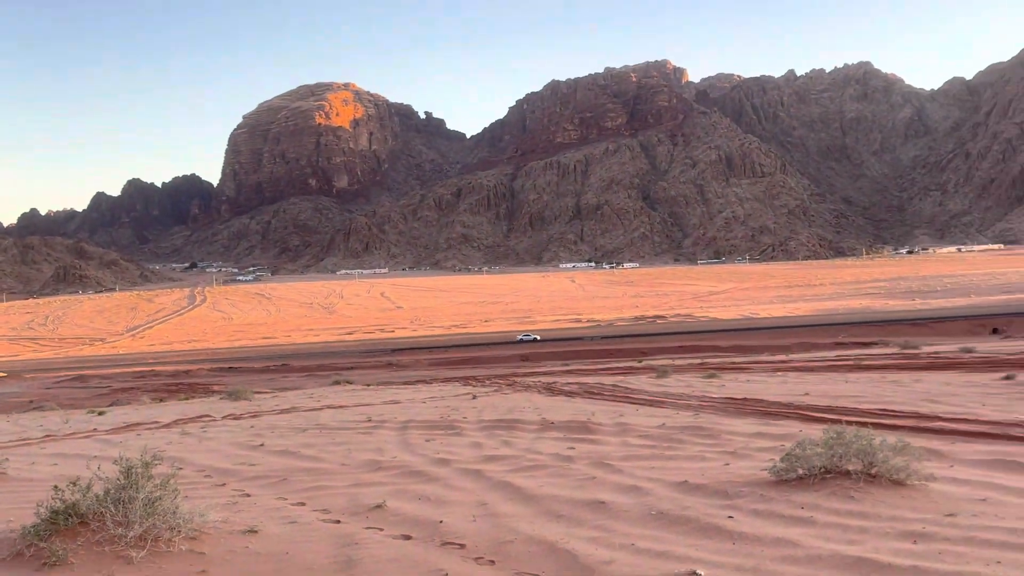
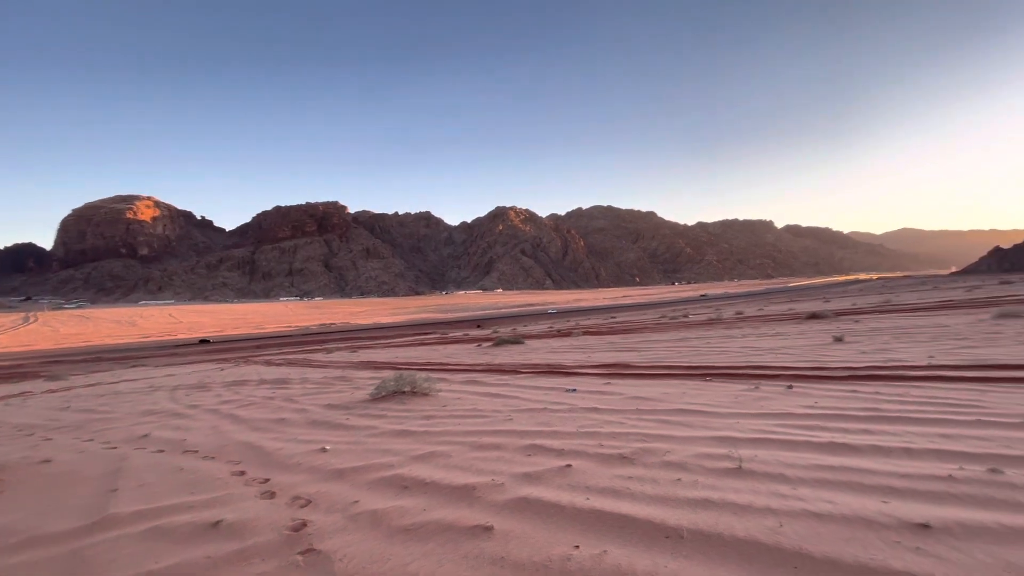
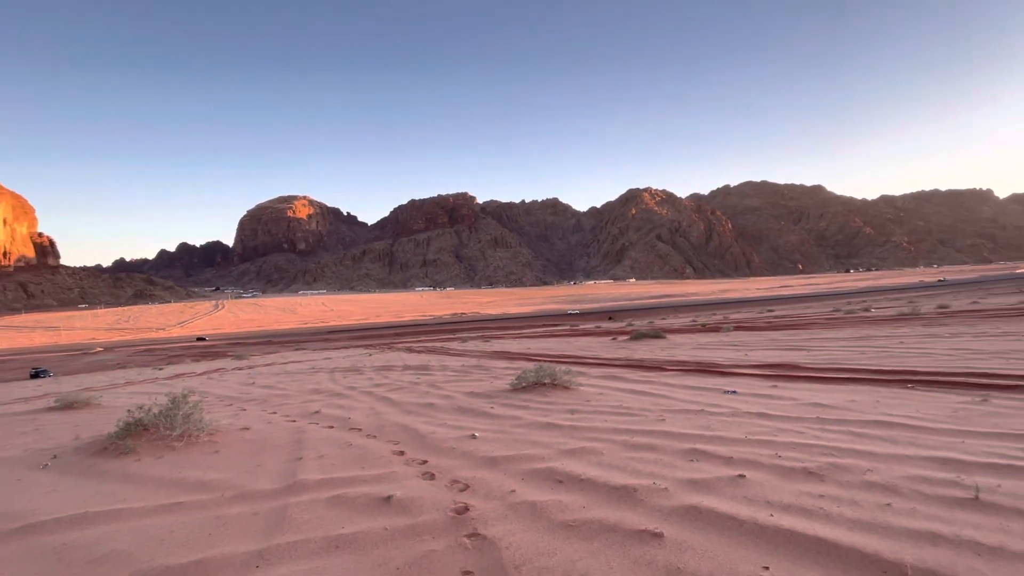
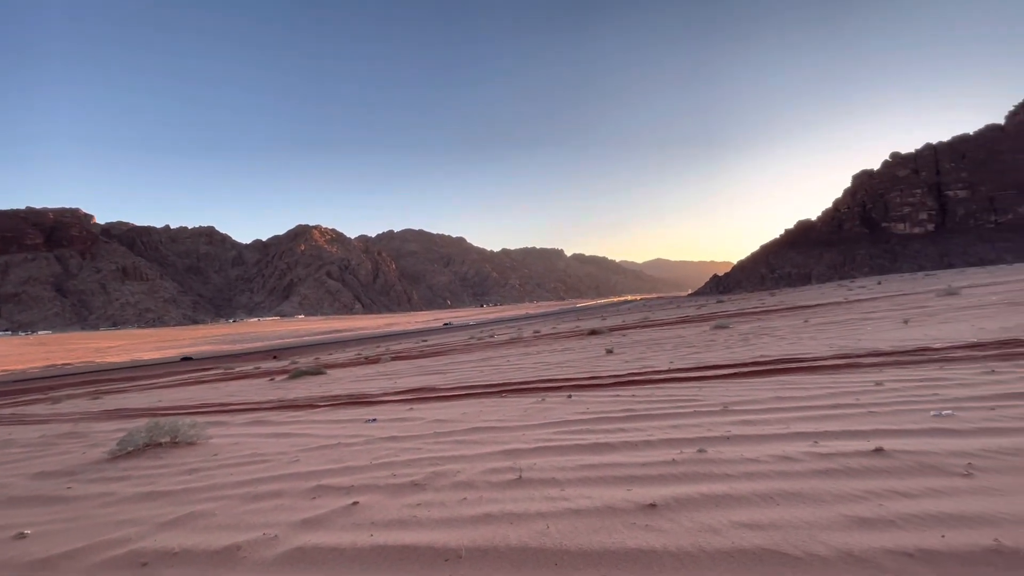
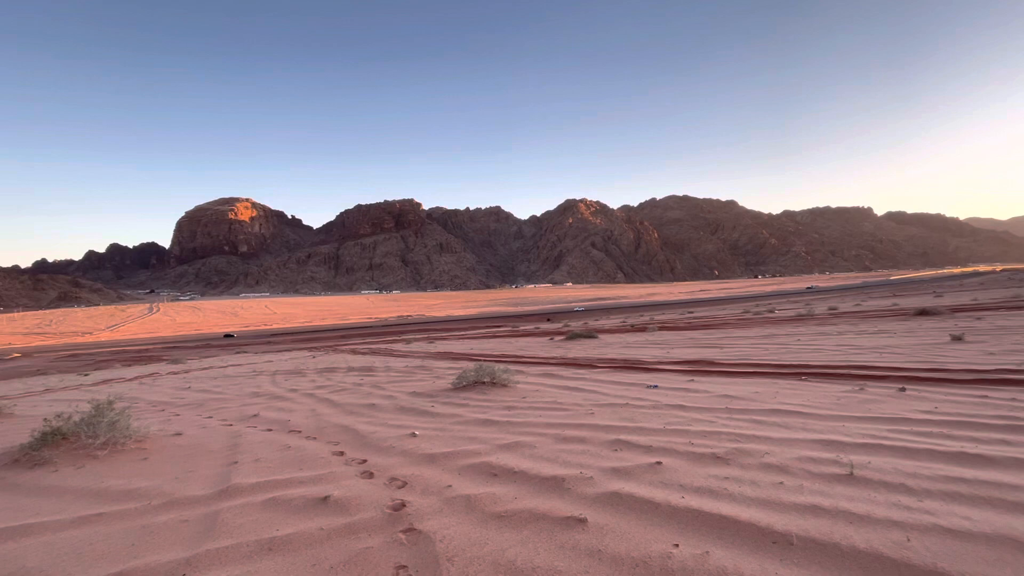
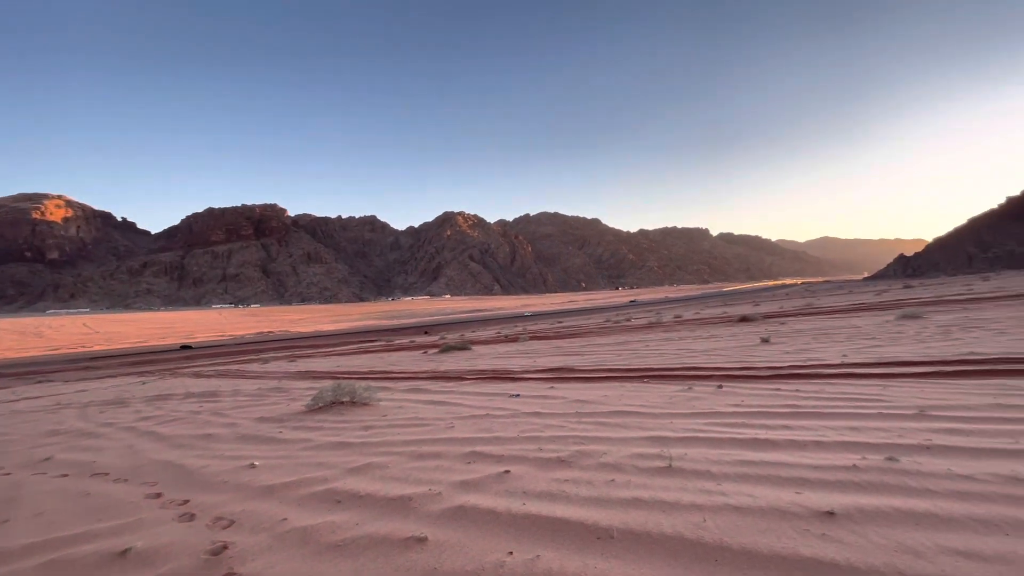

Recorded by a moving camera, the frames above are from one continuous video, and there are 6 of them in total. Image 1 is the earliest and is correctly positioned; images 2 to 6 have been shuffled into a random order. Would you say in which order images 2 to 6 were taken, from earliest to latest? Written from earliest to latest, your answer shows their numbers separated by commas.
3, 5, 2, 6, 4
